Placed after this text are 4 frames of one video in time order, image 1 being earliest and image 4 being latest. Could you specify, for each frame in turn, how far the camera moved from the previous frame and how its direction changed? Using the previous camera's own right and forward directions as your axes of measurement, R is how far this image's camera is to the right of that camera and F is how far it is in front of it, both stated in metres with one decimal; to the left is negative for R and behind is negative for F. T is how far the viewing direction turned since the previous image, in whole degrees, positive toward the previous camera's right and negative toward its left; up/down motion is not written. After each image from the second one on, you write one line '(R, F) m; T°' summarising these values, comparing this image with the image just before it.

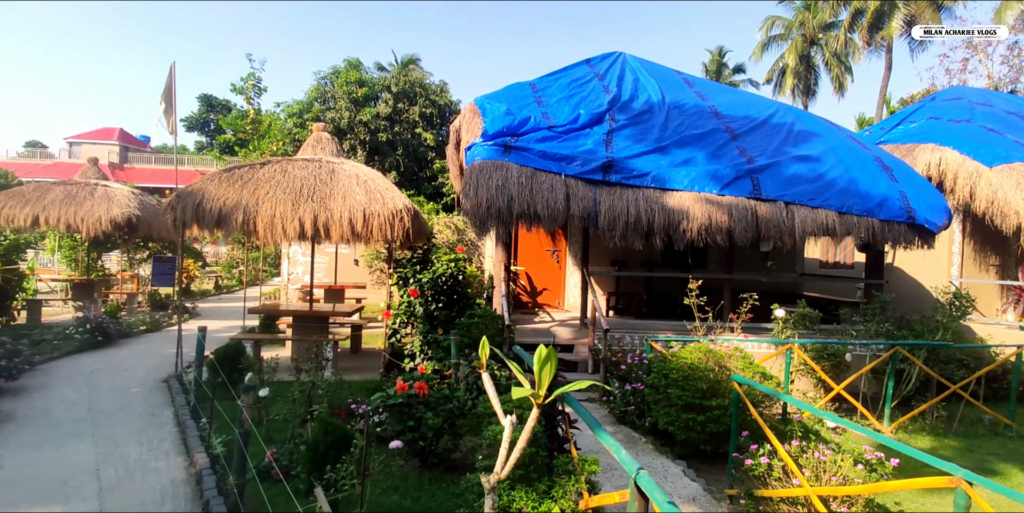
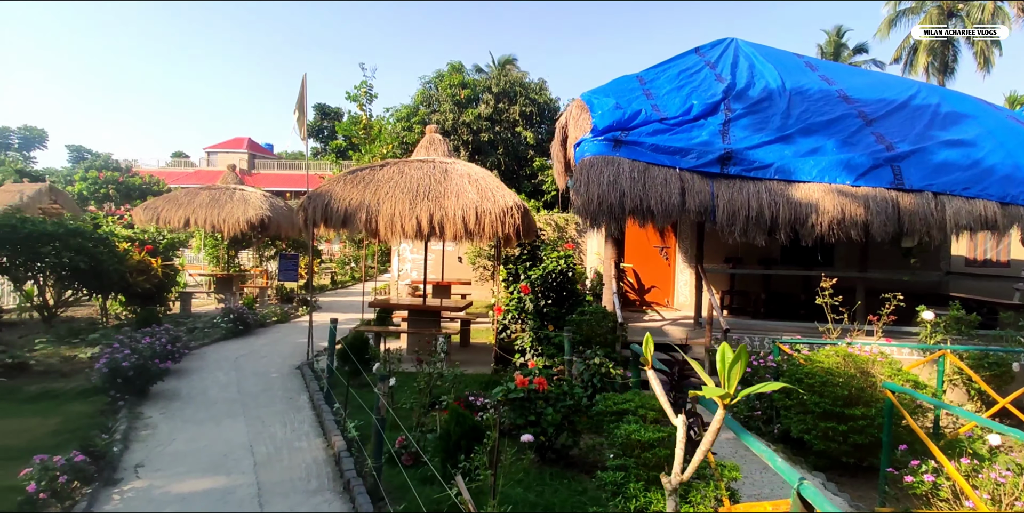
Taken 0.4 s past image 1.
(-0.2, 0.0) m; -10°
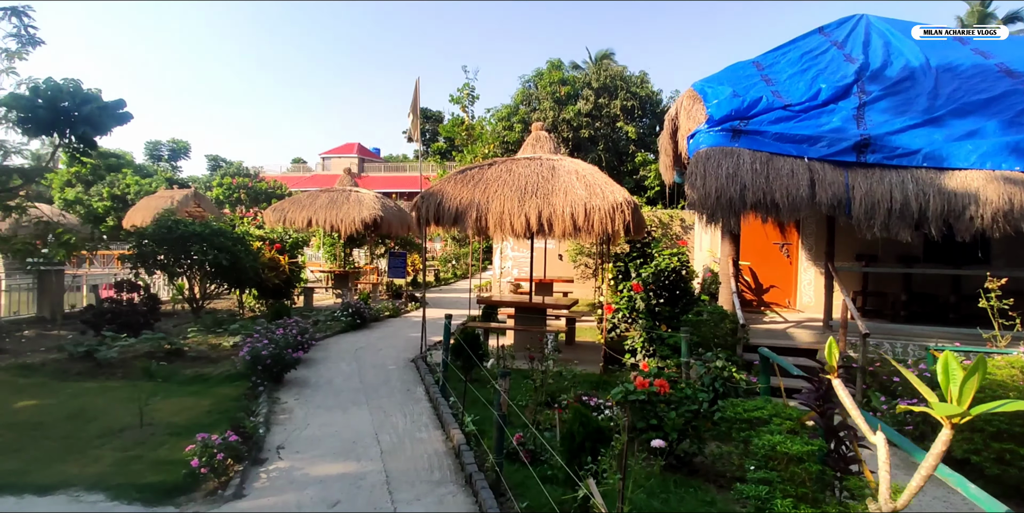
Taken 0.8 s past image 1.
(-0.2, 0.0) m; -10°
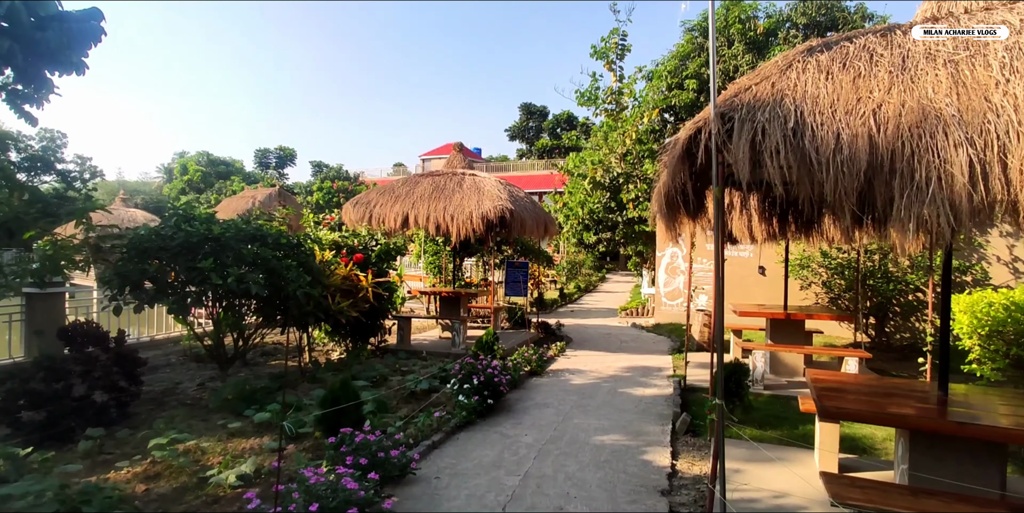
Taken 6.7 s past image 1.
(-1.6, +4.7) m; -10°
